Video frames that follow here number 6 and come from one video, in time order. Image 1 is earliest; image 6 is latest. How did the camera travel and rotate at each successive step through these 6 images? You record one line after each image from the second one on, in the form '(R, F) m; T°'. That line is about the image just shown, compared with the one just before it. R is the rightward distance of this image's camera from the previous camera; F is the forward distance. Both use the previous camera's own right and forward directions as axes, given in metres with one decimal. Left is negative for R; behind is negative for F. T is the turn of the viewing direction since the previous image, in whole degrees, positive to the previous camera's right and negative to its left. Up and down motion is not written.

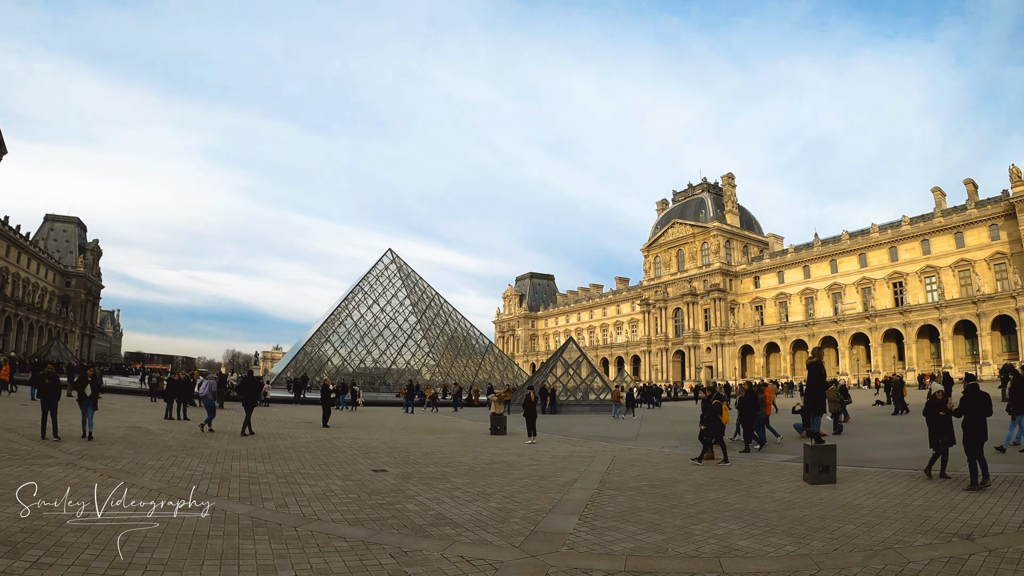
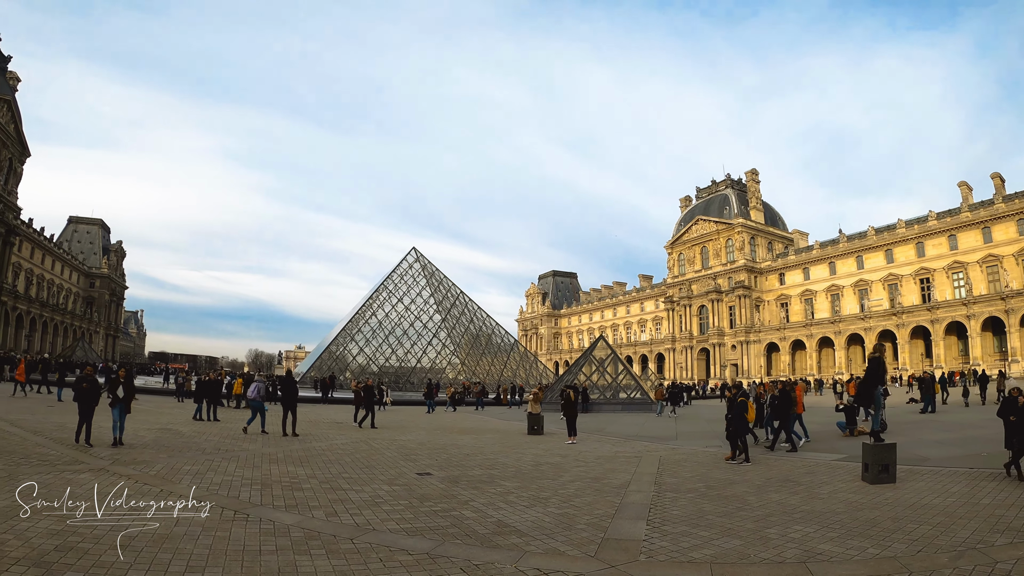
(-0.6, 0.0) m; -1°
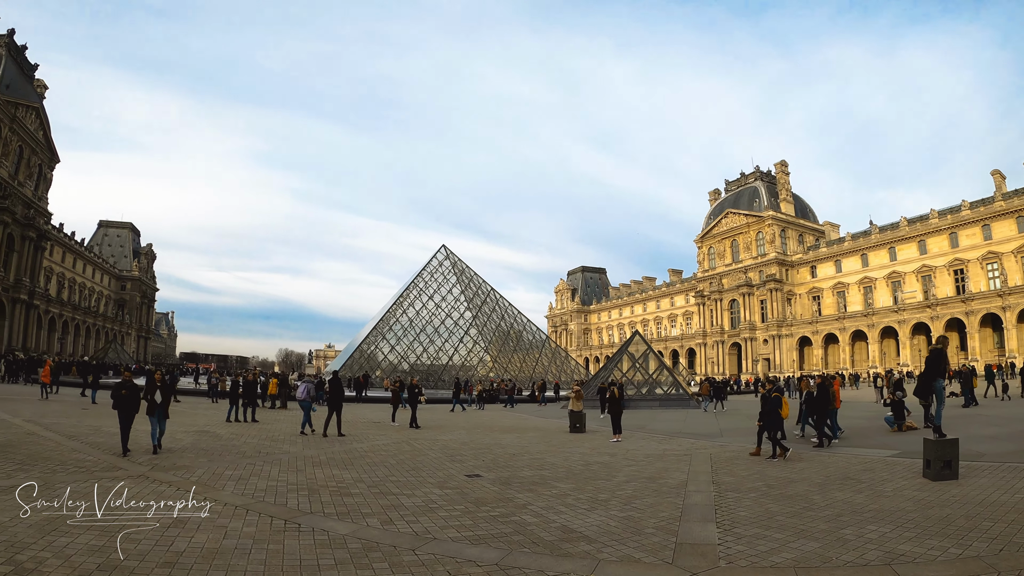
(-0.7, -0.1) m; -1°
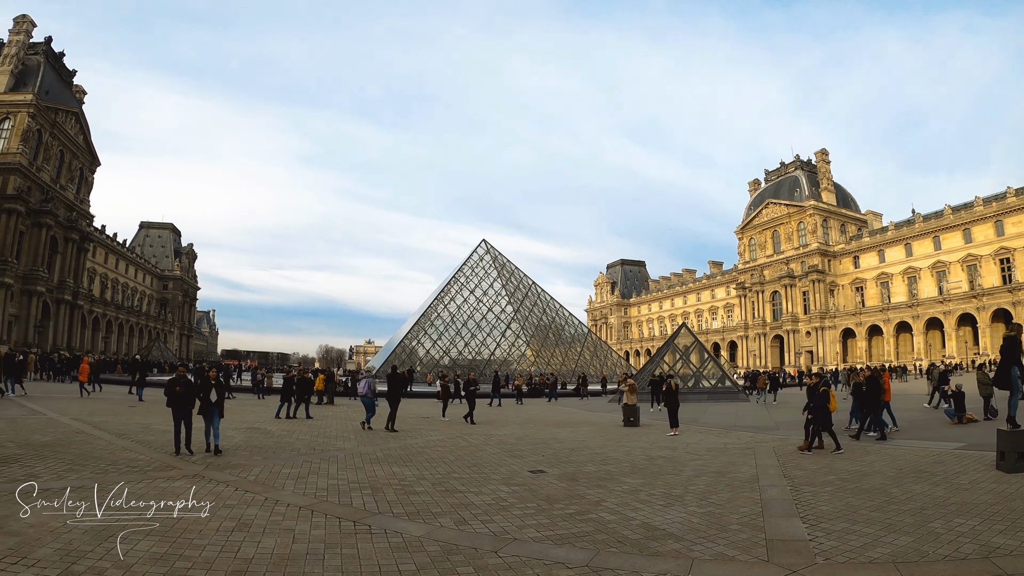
(-1.0, -0.1) m; -1°
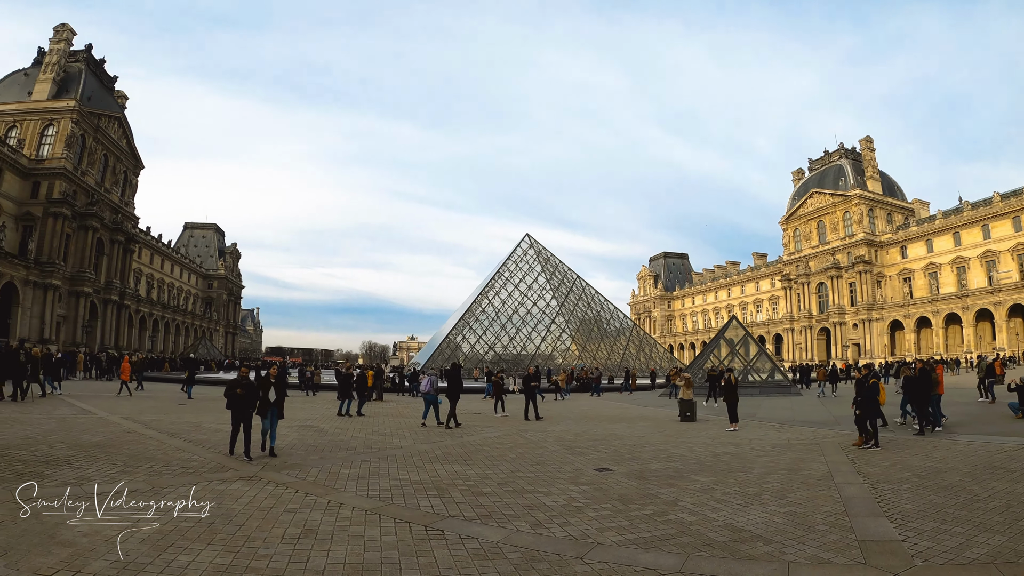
(-1.0, -0.2) m; -1°
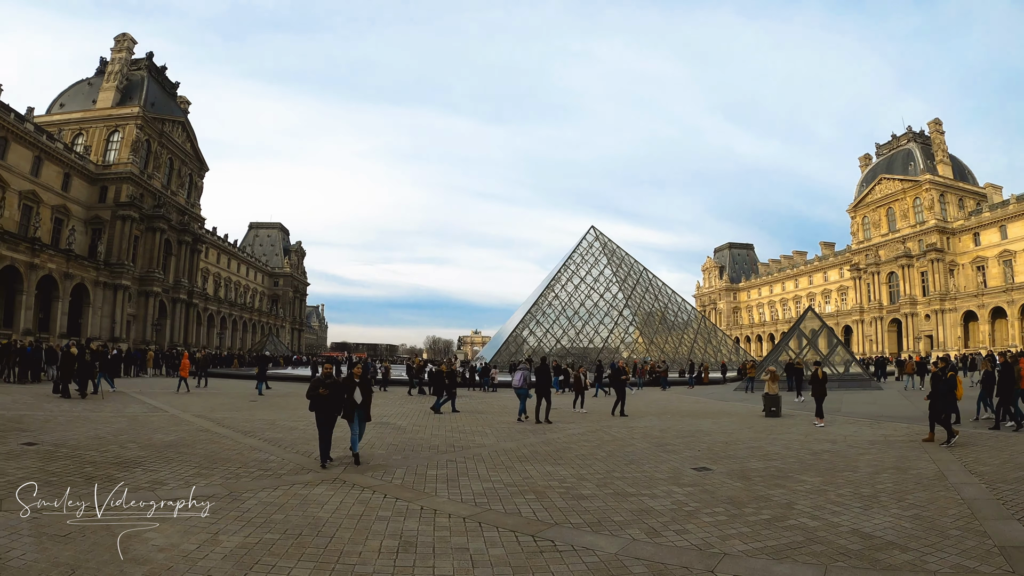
(-1.6, -0.3) m; -2°
